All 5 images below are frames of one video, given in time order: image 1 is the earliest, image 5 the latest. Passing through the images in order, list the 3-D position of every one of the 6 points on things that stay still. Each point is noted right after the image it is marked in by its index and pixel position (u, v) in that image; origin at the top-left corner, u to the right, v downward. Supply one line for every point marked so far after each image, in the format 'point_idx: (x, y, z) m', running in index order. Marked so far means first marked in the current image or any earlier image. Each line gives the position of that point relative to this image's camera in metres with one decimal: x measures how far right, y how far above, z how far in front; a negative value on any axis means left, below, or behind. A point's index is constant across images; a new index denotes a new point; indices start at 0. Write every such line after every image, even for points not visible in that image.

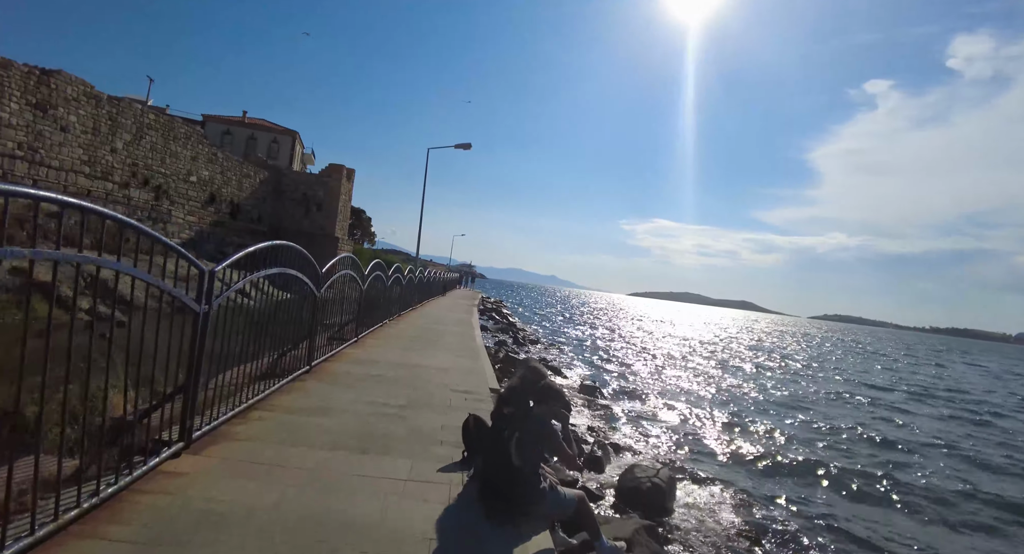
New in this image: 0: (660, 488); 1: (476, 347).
0: (+1.9, -2.7, +6.1) m
1: (-0.7, -1.4, +9.2) m
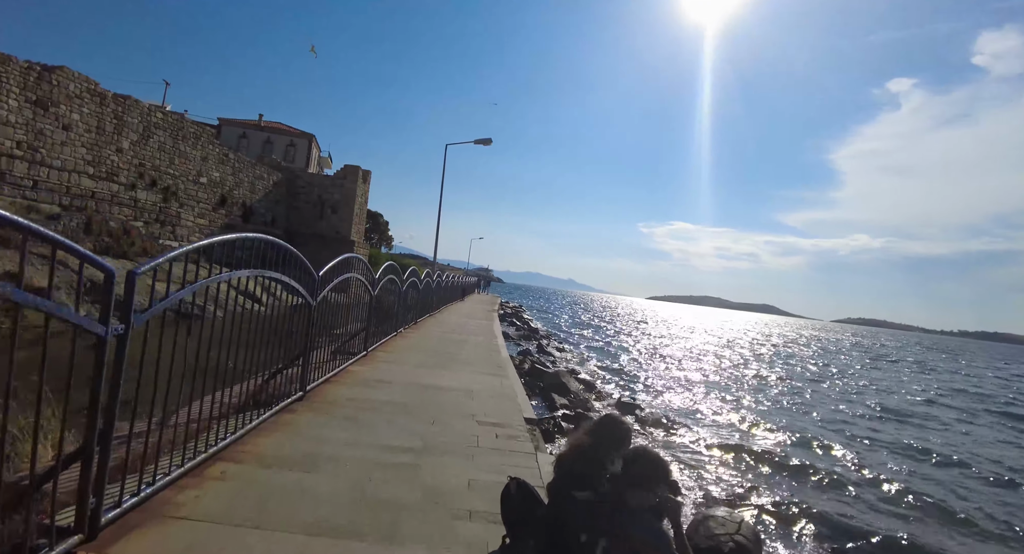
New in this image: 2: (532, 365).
0: (+2.4, -2.8, +4.7) m
1: (-0.2, -1.5, +8.0) m
2: (+0.5, -2.2, +11.7) m
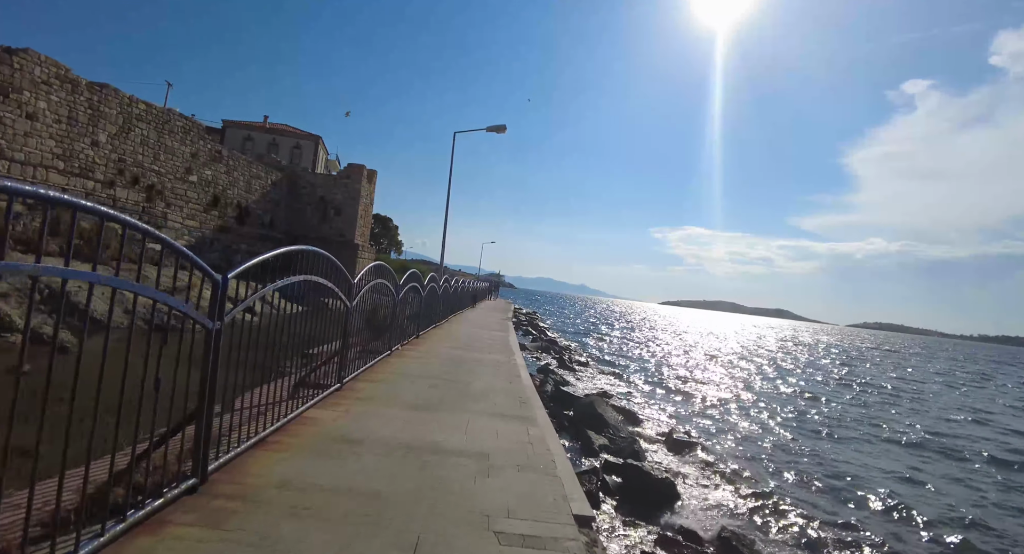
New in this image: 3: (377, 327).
0: (+2.7, -2.8, +2.6) m
1: (+0.2, -1.5, +6.0) m
2: (+0.9, -2.3, +9.7) m
3: (-2.3, -0.8, +8.0) m
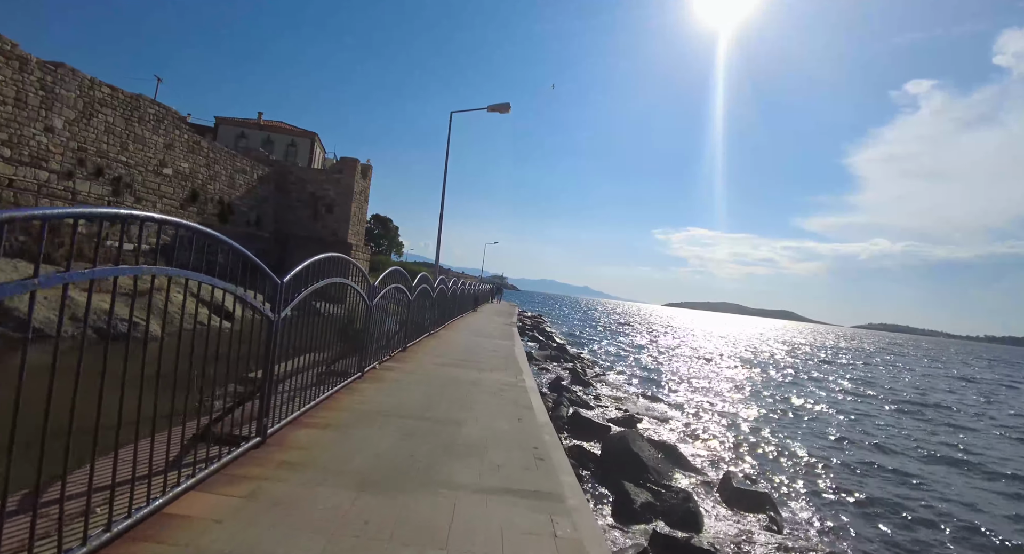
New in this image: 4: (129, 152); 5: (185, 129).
0: (+2.7, -2.7, +0.8) m
1: (+0.3, -1.5, +4.2) m
2: (+1.1, -2.3, +7.9) m
3: (-2.2, -0.8, +6.3) m
4: (-13.3, +4.3, +16.2) m
5: (-13.0, +5.9, +18.5) m
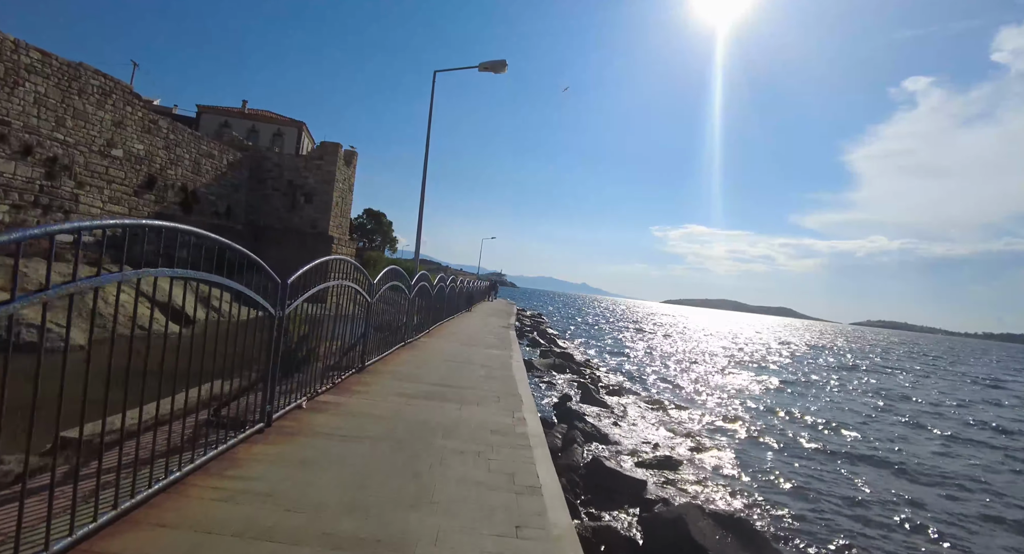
0: (+2.7, -2.7, -1.3) m
1: (+0.2, -1.4, +2.1) m
2: (+1.0, -2.2, +5.8) m
3: (-2.3, -0.7, +4.2) m
4: (-13.4, +4.4, +14.0) m
5: (-13.1, +6.0, +16.3) m
